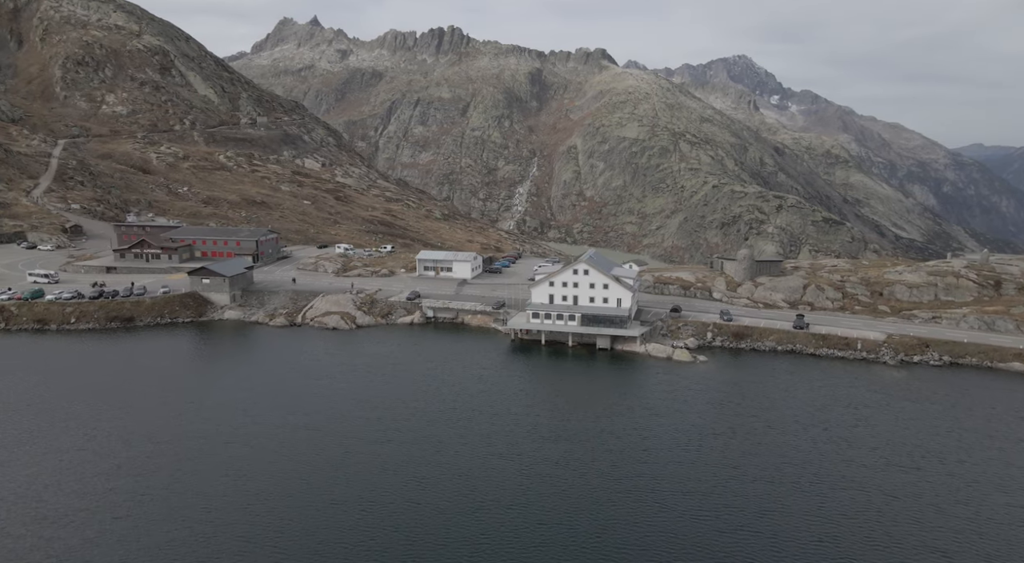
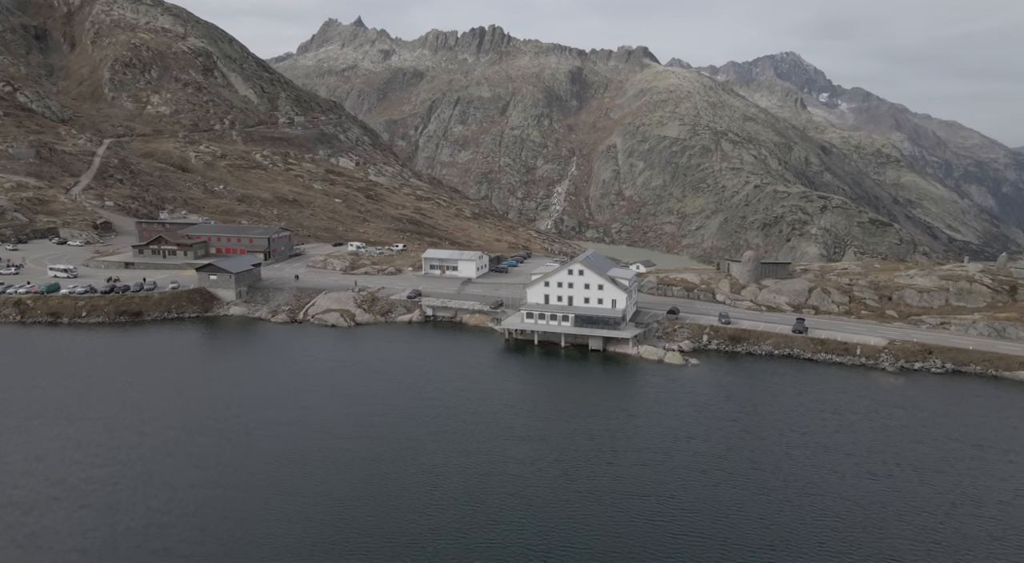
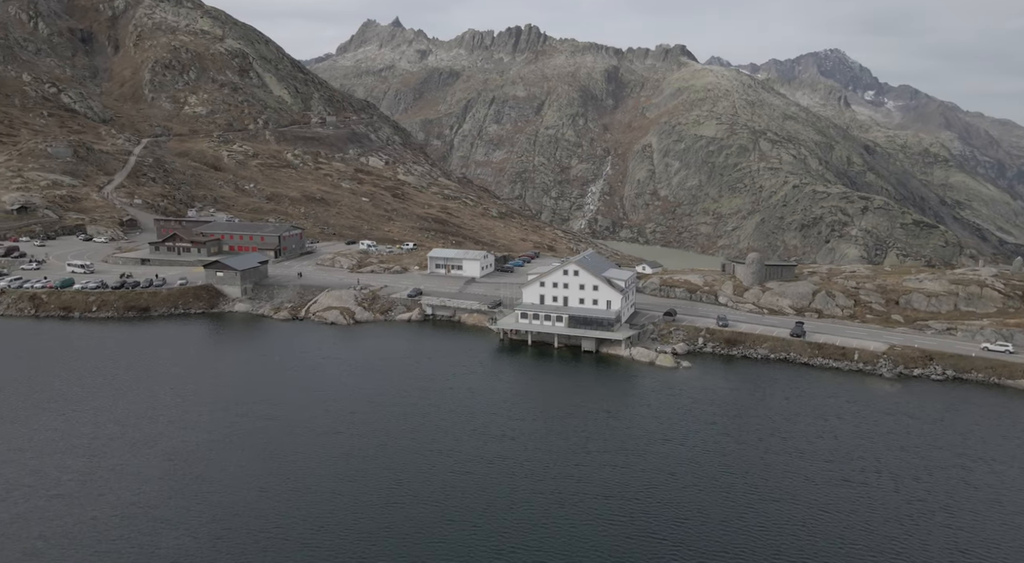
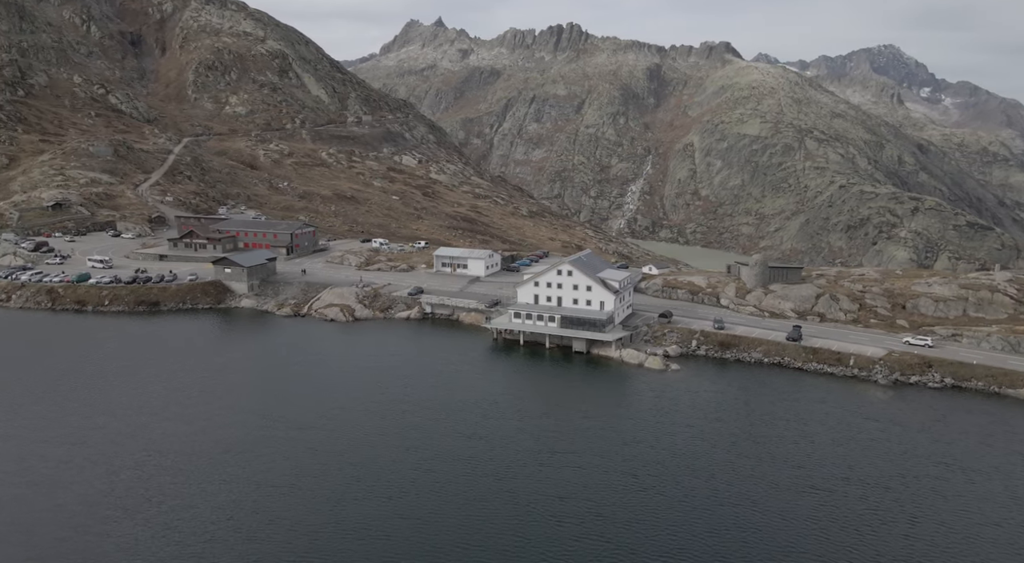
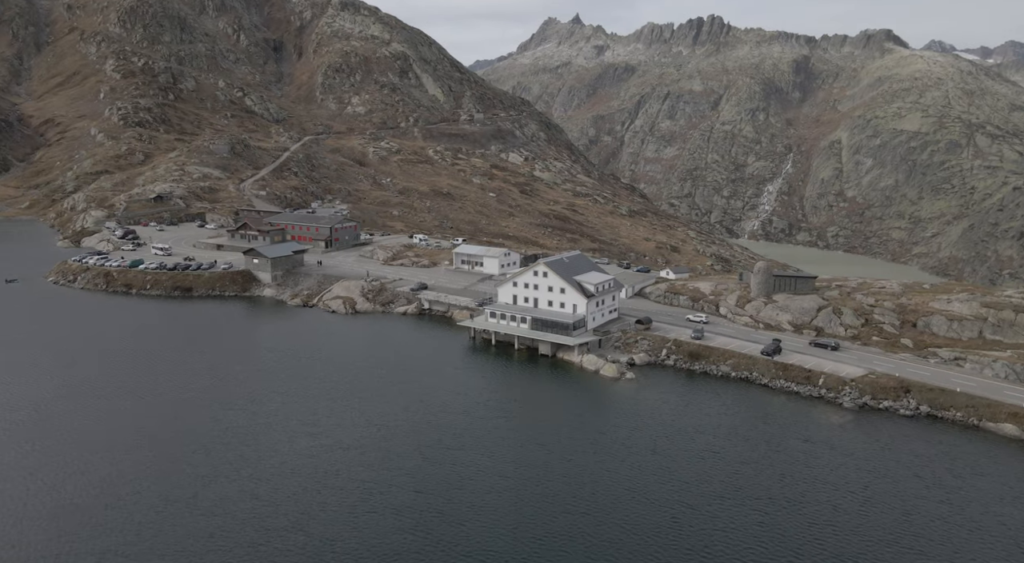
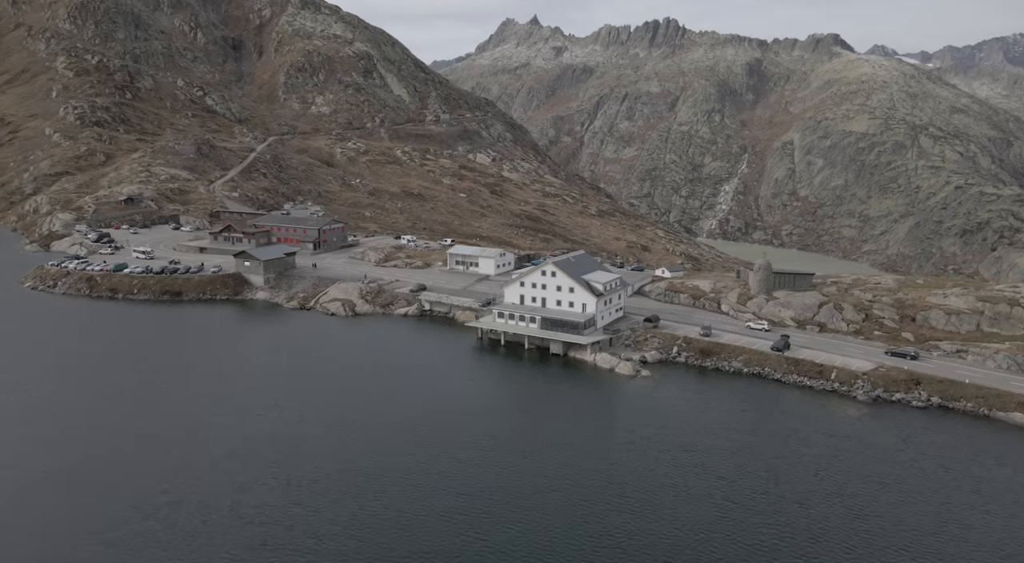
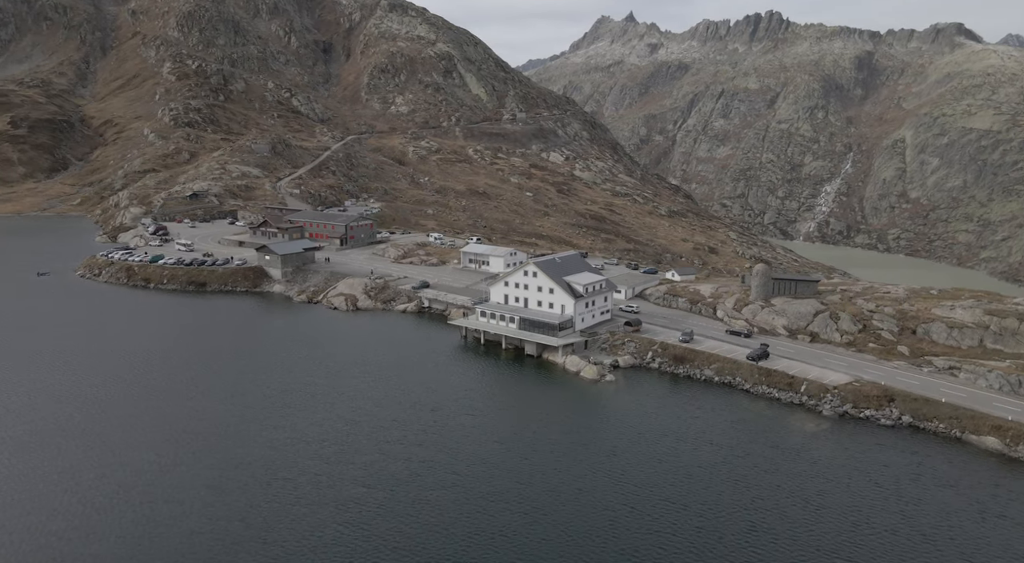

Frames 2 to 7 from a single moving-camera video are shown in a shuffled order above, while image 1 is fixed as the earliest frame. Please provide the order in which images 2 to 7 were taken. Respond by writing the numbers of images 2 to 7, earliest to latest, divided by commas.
2, 3, 4, 6, 5, 7
